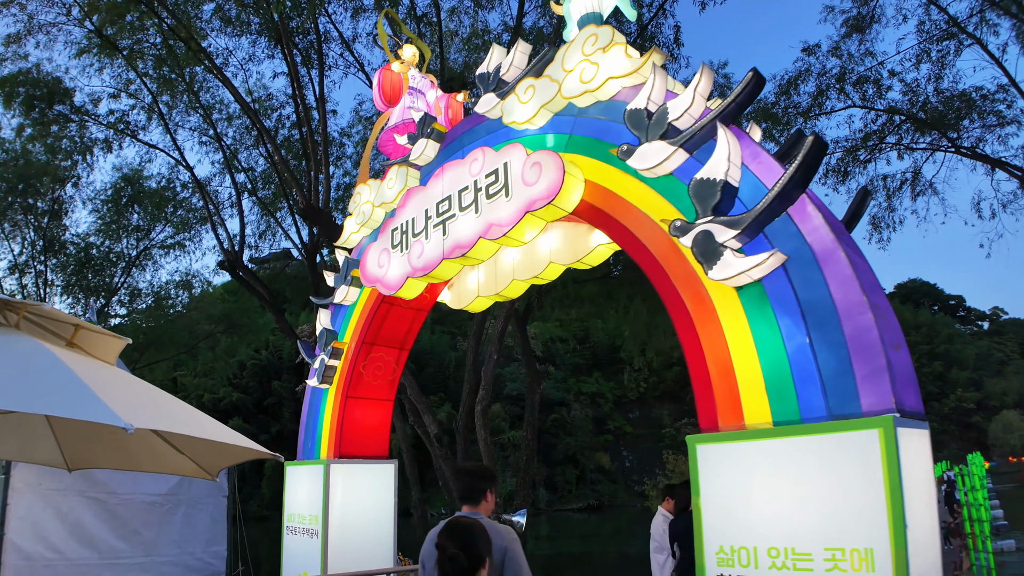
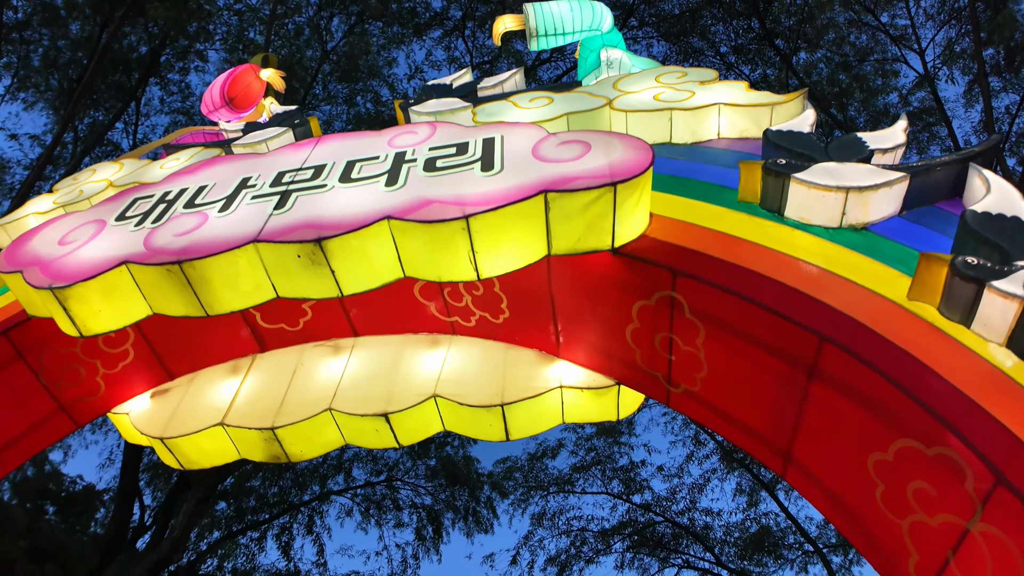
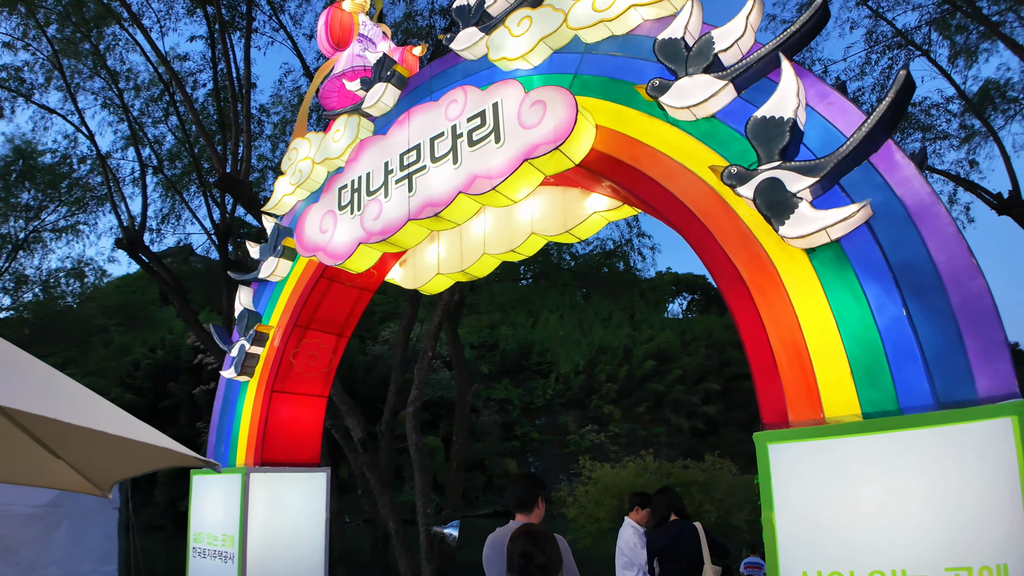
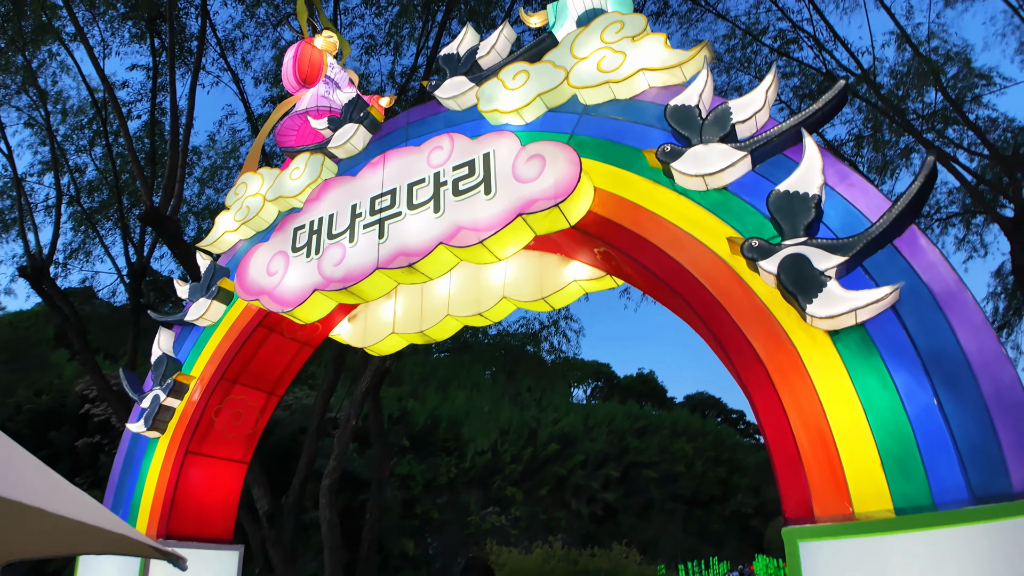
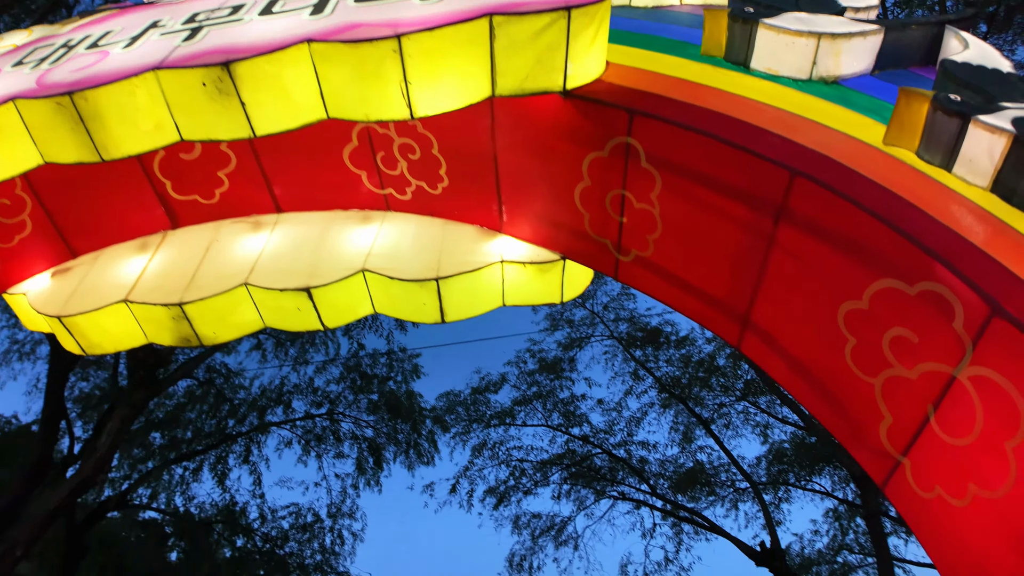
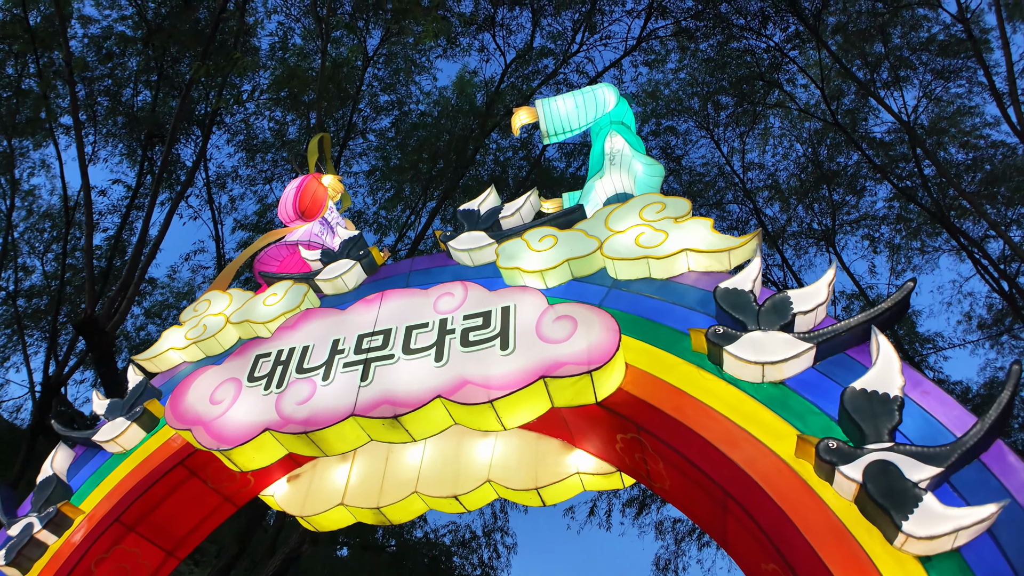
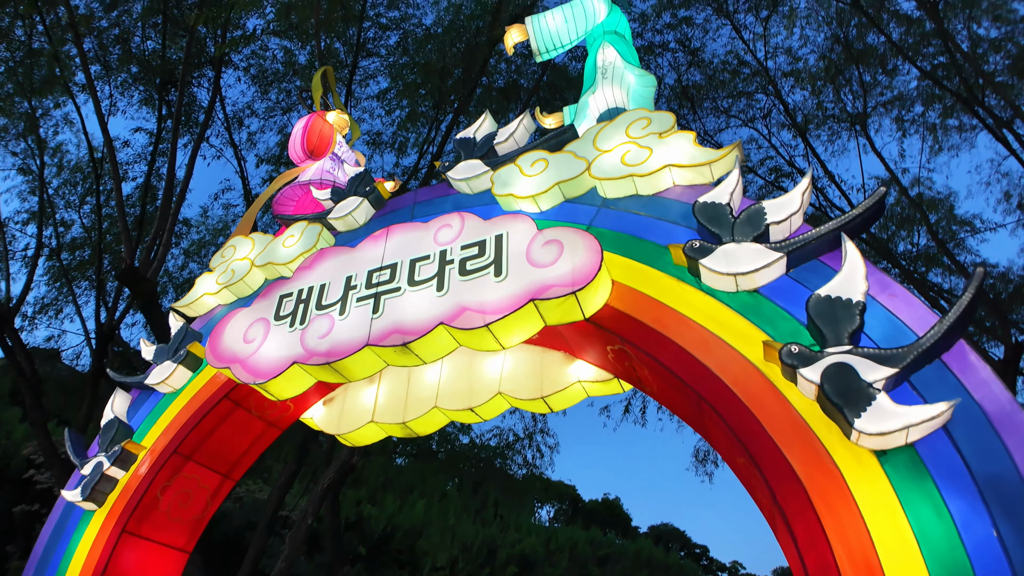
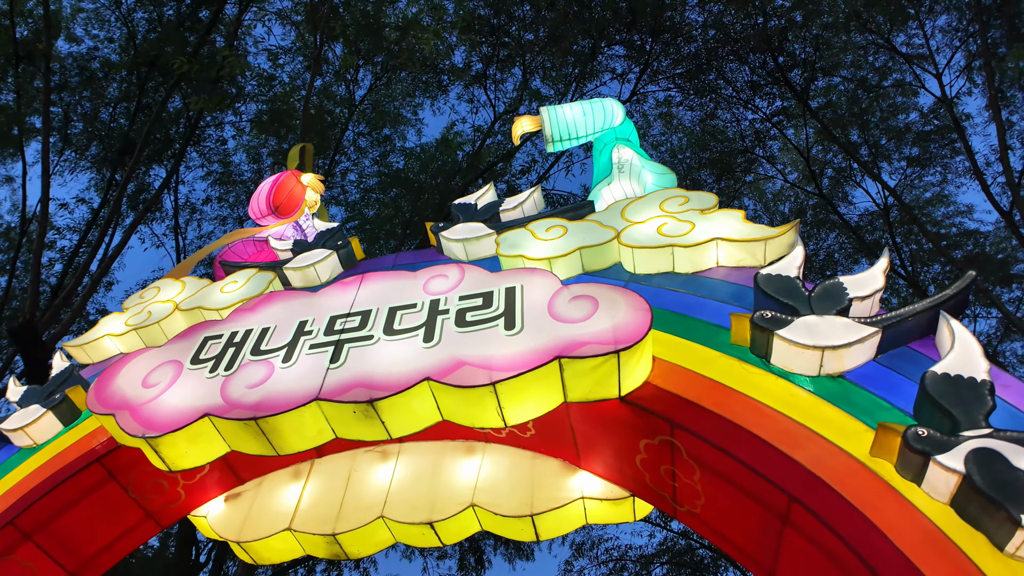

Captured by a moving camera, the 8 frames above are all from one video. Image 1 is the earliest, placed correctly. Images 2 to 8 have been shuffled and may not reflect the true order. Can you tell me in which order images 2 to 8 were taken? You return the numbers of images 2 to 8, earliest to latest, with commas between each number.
3, 4, 7, 6, 8, 2, 5
